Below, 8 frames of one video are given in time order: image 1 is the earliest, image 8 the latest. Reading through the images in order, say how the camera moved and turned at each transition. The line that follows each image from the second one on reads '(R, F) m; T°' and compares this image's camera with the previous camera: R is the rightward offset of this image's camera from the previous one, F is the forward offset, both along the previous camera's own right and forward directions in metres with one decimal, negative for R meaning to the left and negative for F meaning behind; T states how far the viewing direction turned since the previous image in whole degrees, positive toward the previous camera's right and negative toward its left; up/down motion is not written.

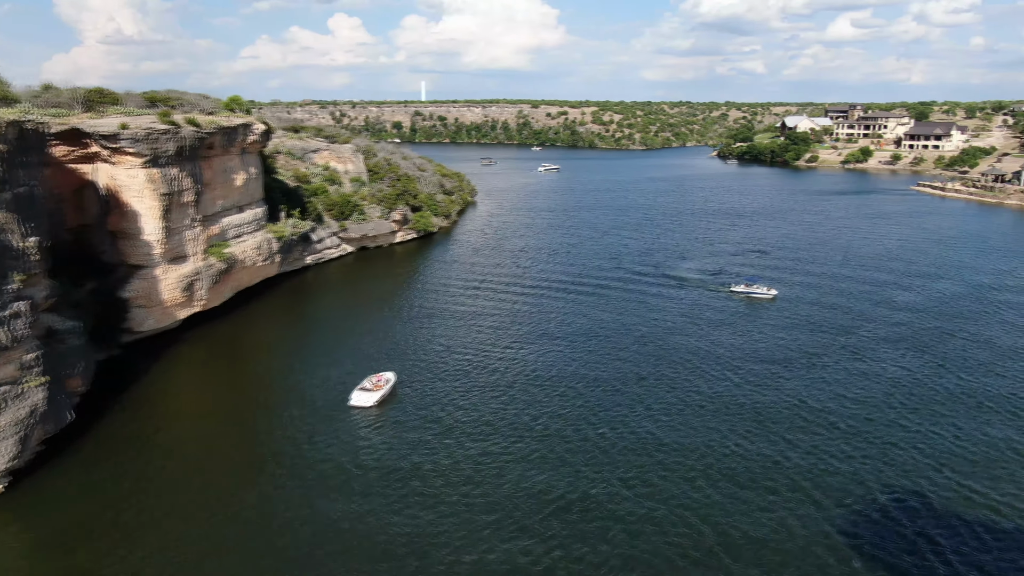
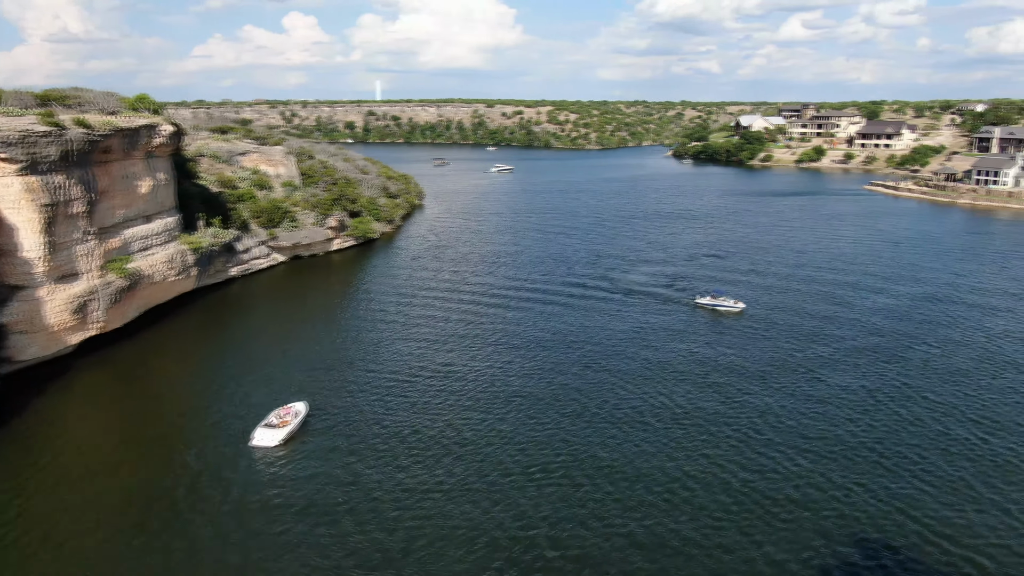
(+0.8, +2.0) m; +3°
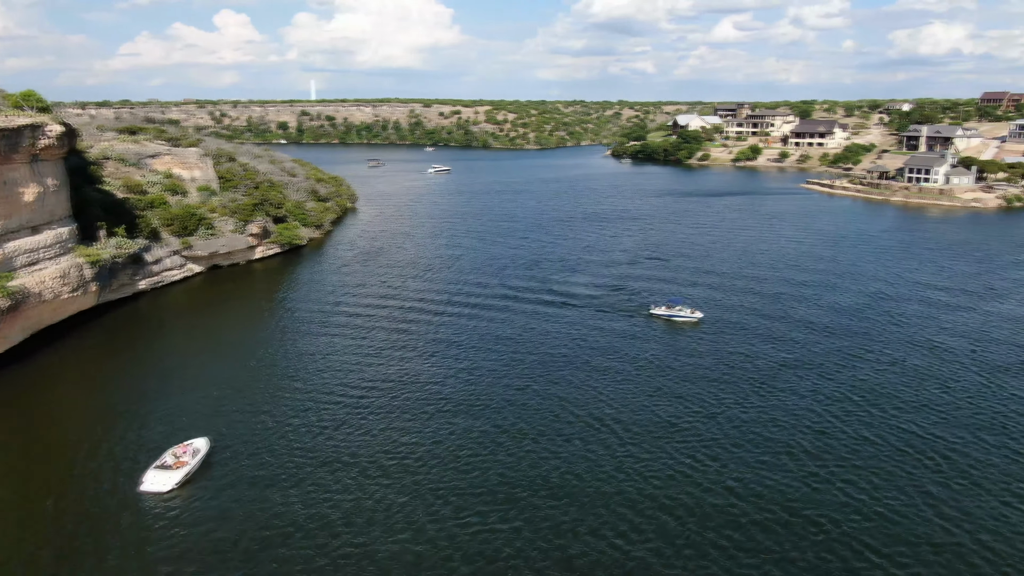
(+0.3, +1.7) m; +4°
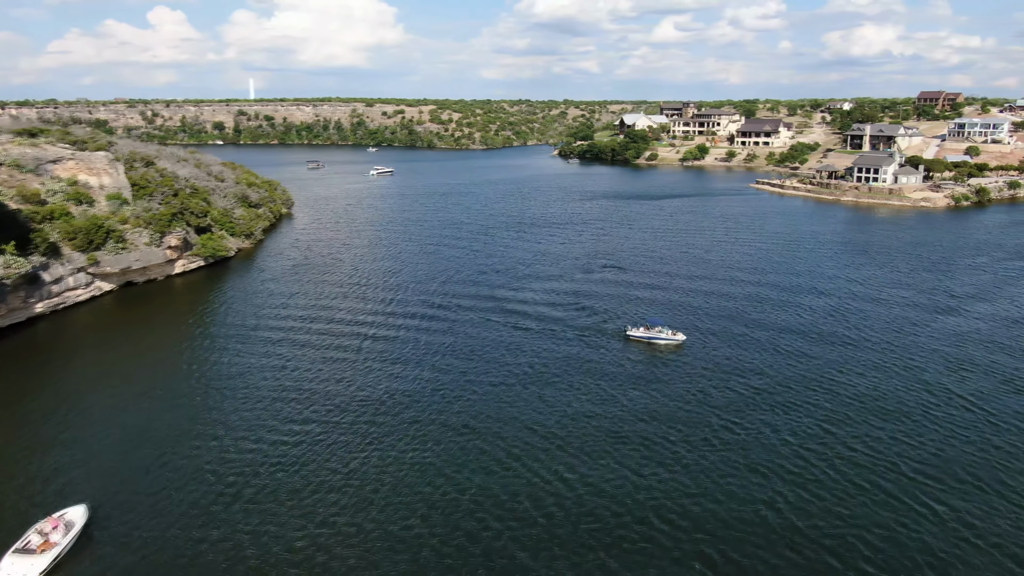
(0.0, +2.4) m; +4°
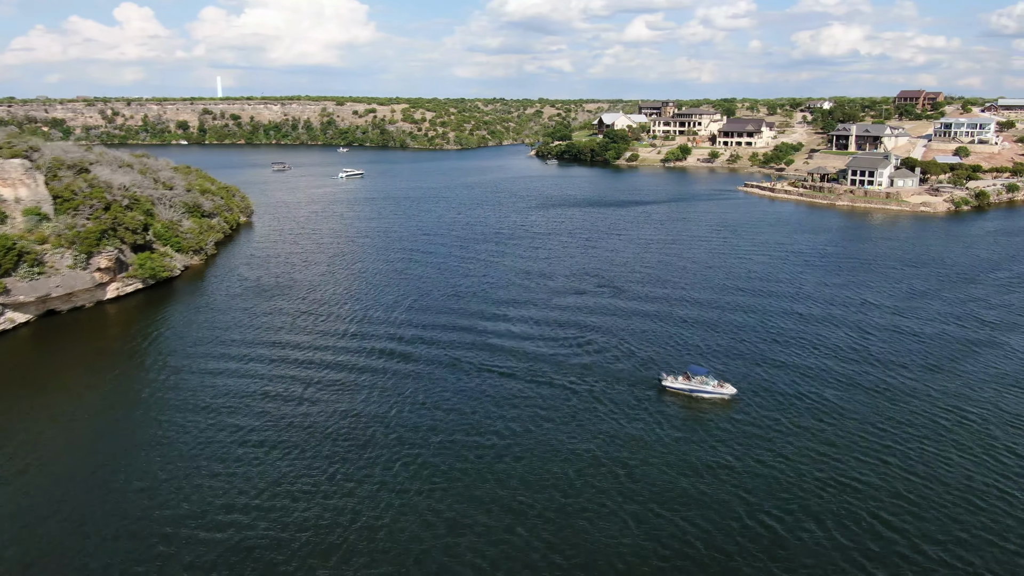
(-0.3, +3.7) m; +2°
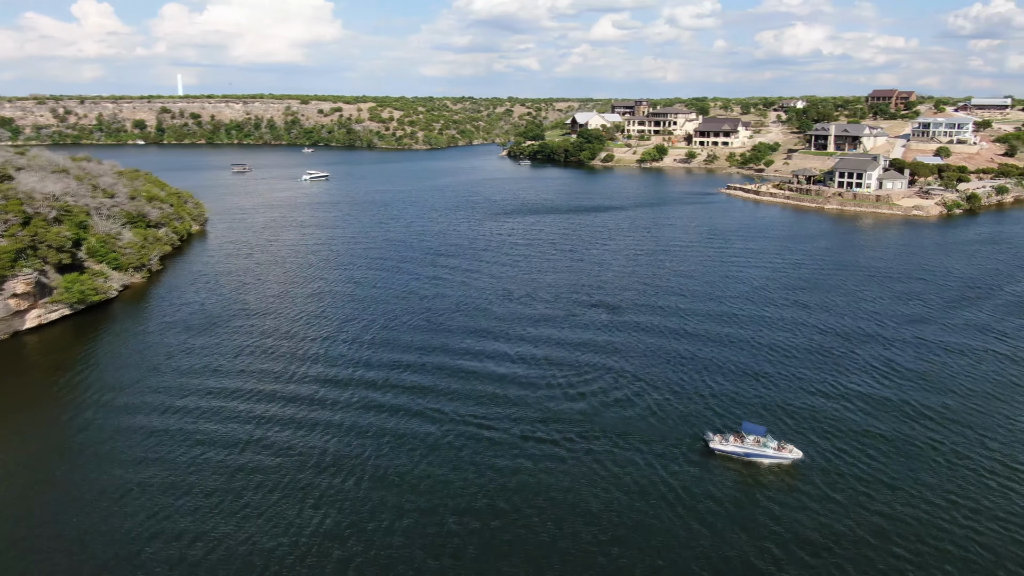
(-0.4, +3.2) m; +2°
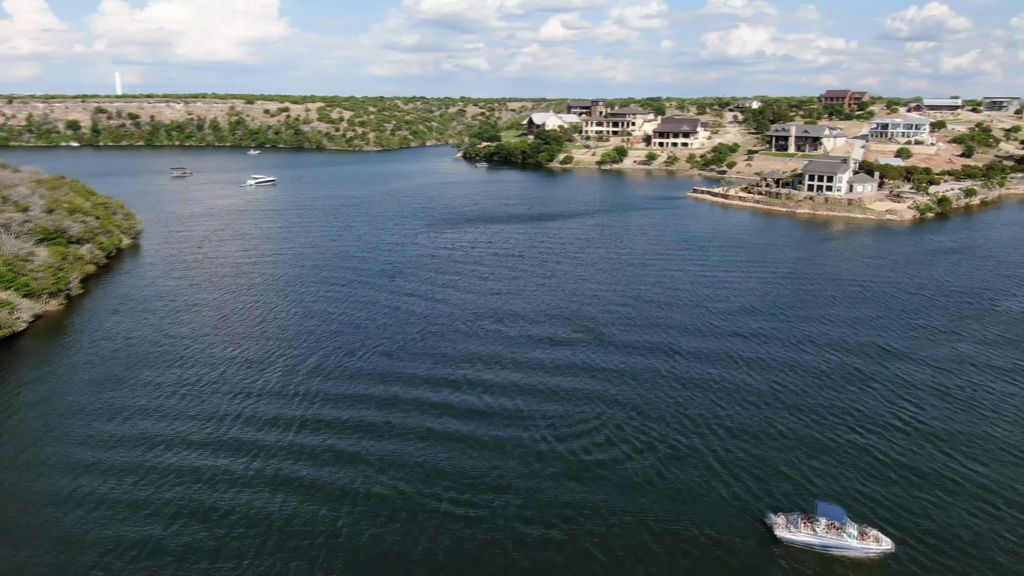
(-0.6, +3.0) m; +3°
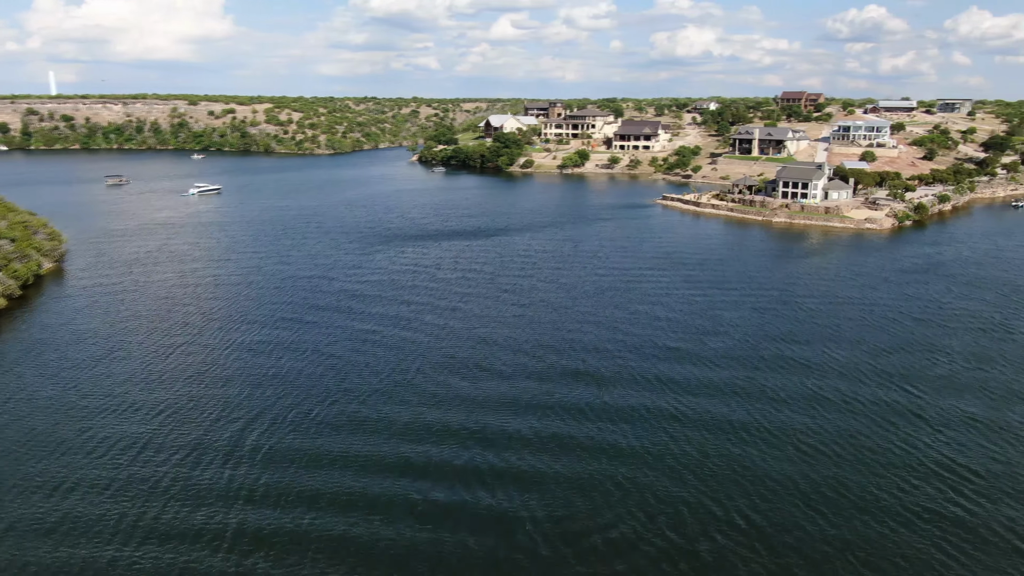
(-0.7, +3.2) m; +3°
